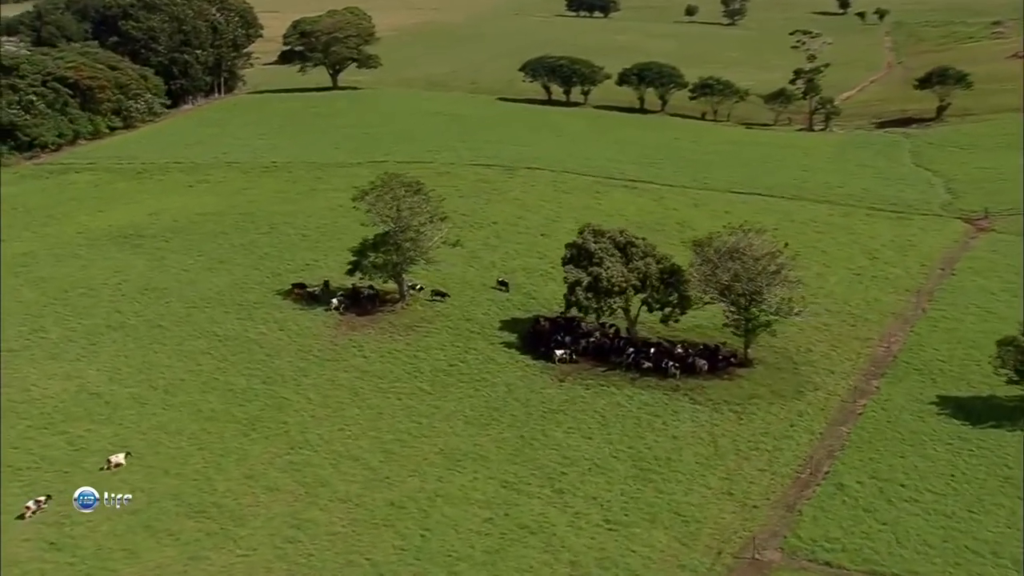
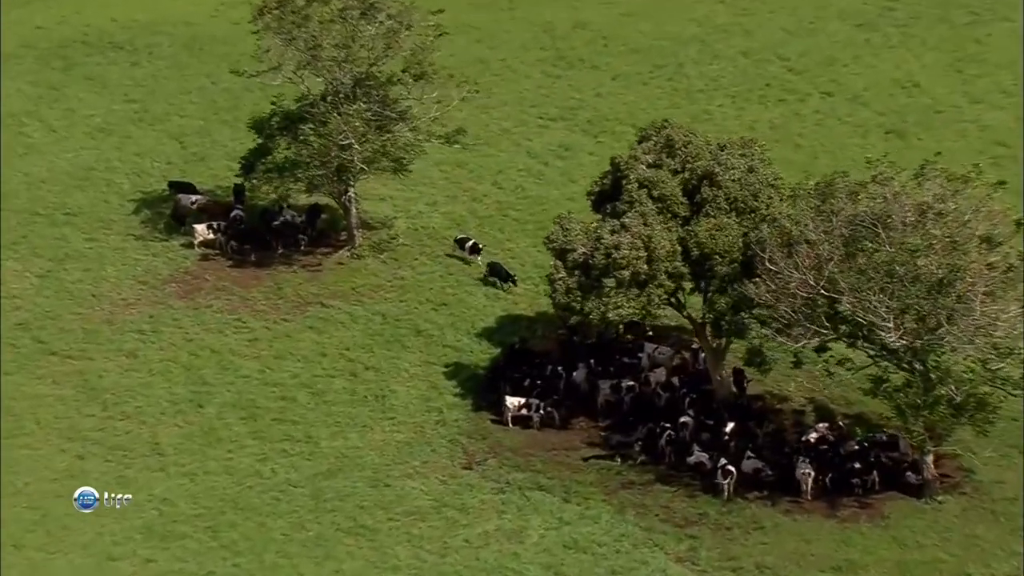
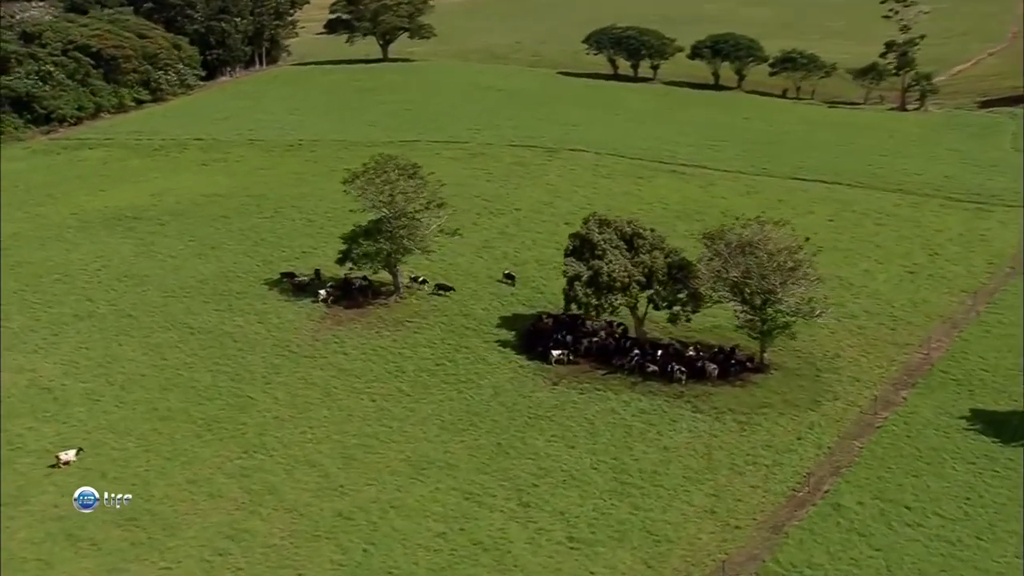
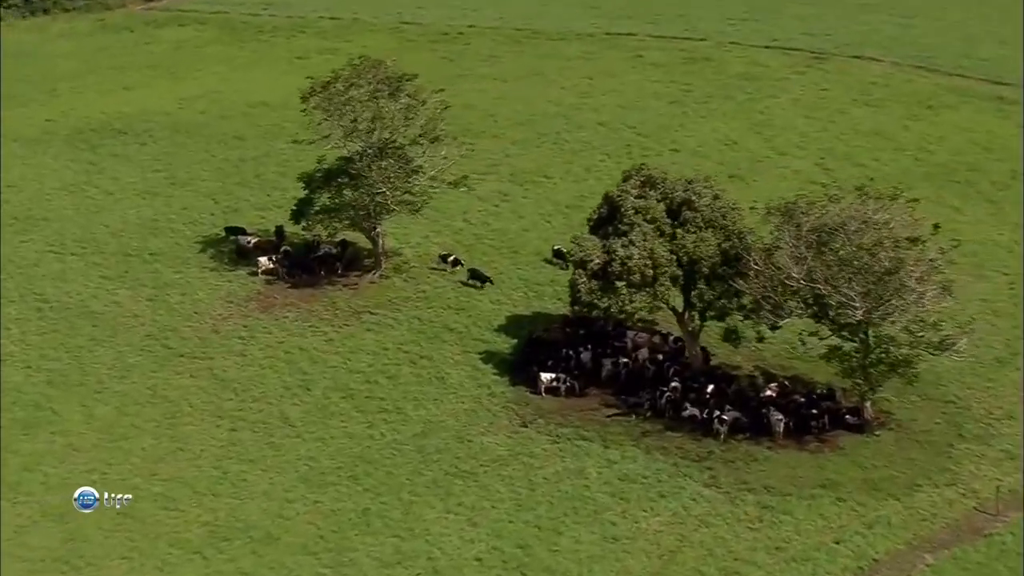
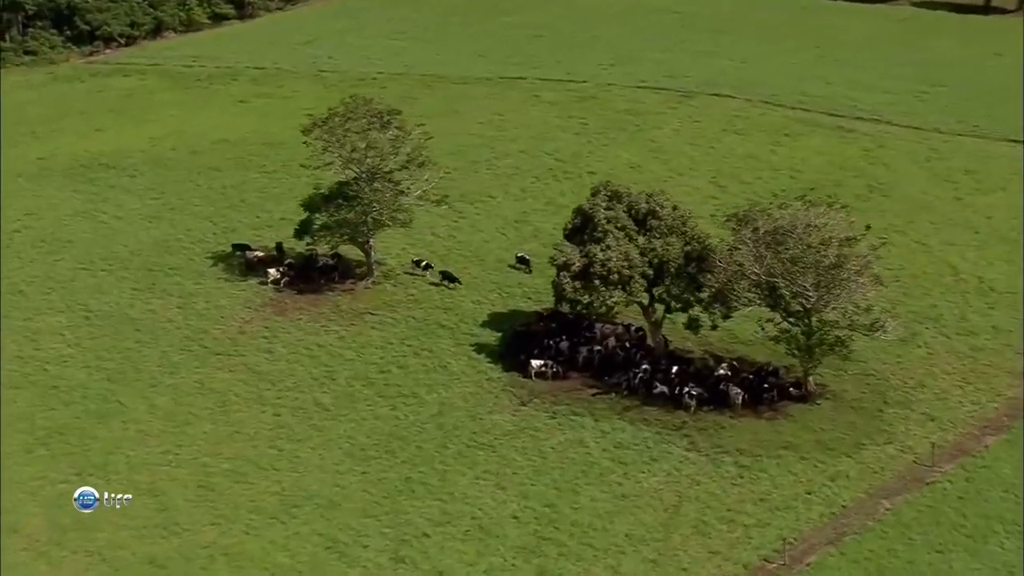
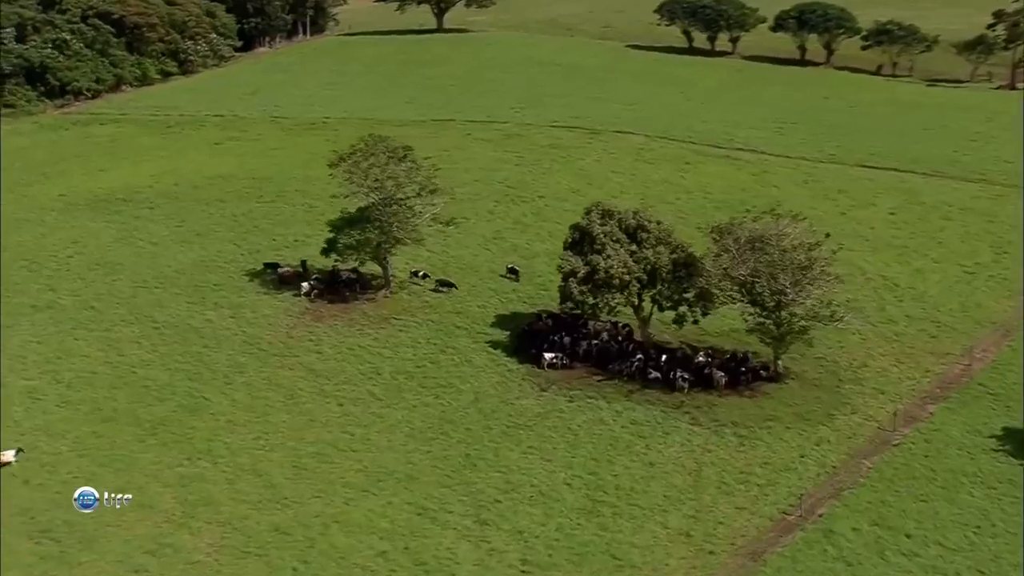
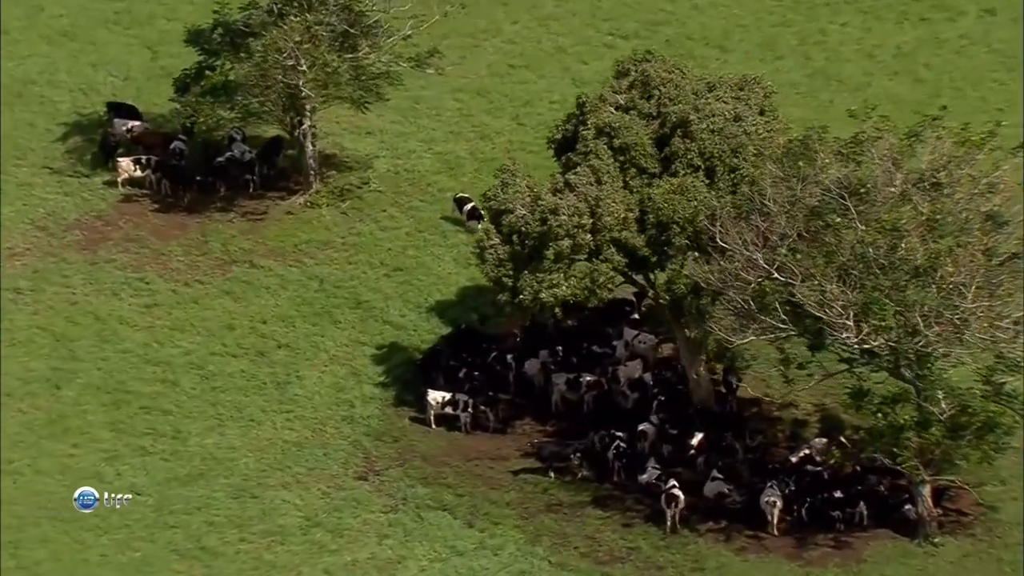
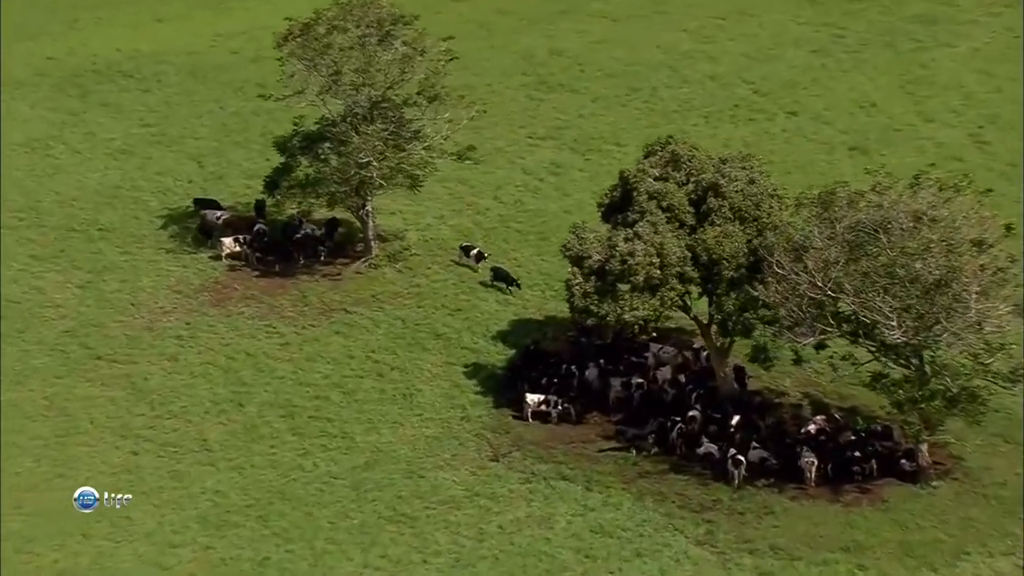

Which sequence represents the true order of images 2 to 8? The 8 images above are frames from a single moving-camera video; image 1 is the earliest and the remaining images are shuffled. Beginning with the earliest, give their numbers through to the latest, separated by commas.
3, 6, 5, 4, 8, 2, 7
